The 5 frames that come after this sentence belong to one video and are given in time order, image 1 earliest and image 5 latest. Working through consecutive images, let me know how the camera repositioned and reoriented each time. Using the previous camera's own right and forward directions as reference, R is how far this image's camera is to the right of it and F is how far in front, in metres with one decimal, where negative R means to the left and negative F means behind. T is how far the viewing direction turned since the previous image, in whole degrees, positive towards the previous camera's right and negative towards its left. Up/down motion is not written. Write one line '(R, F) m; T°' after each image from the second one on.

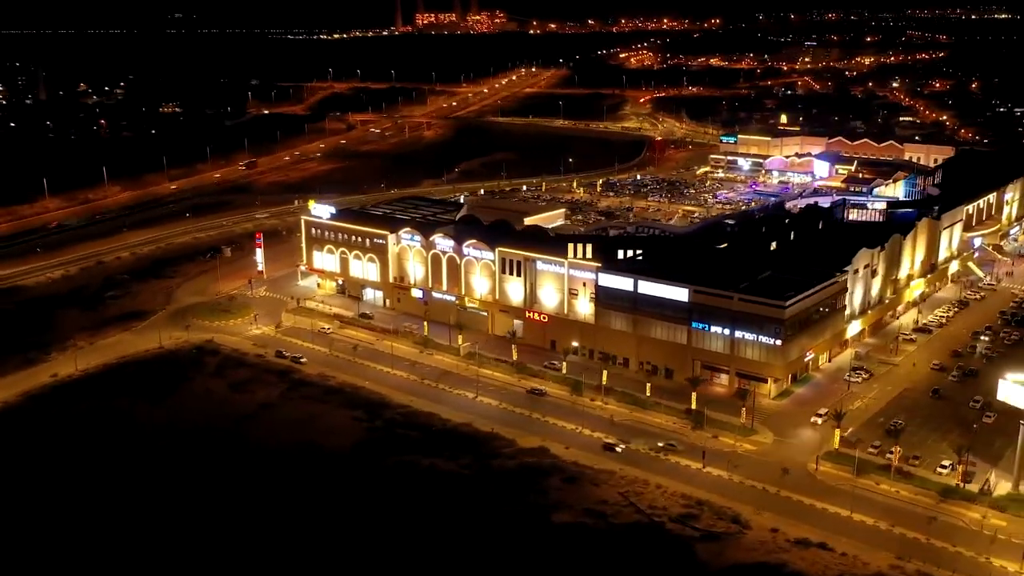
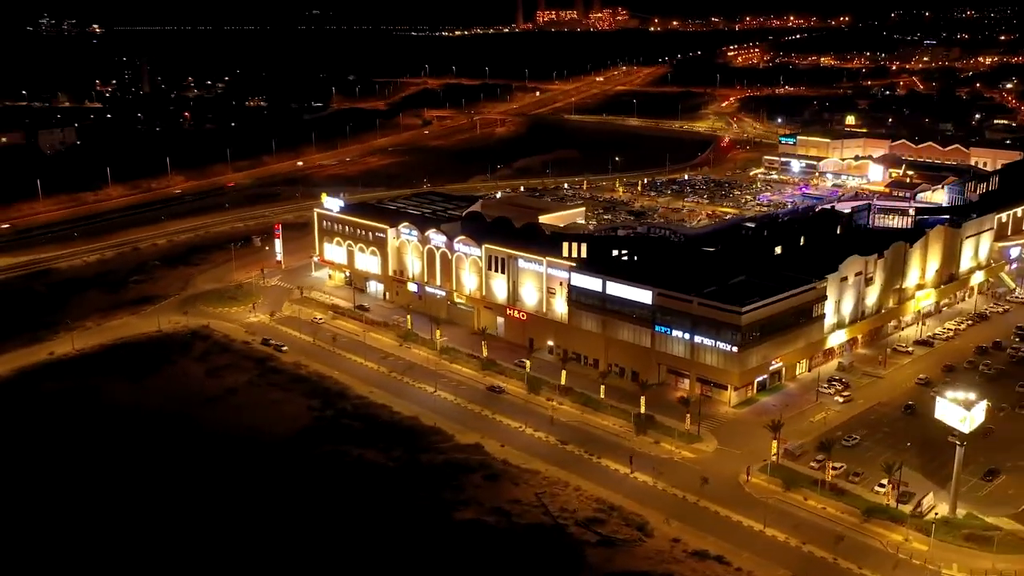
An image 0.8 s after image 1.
(+6.2, +0.3) m; -7°
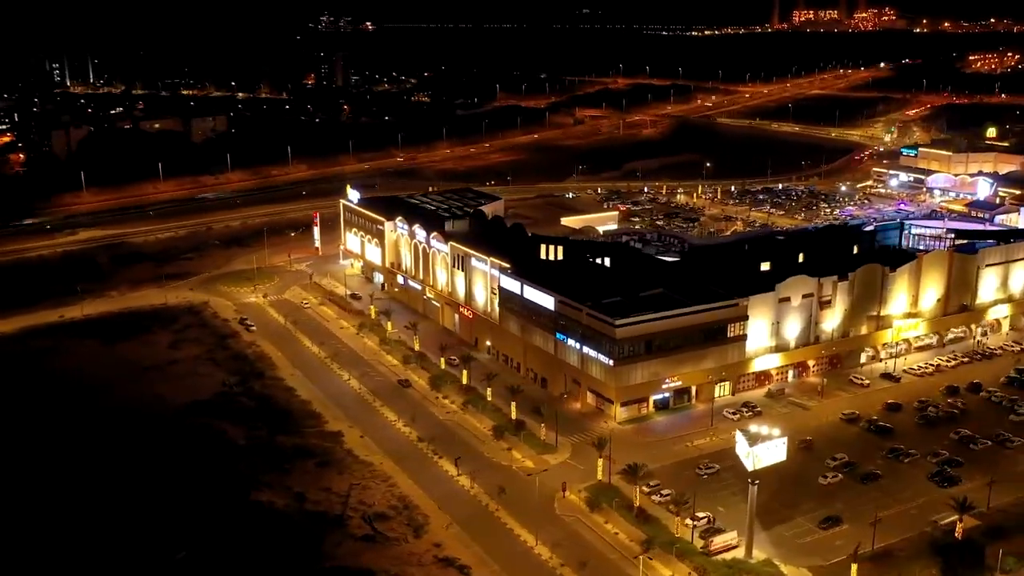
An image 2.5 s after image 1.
(+13.2, +1.5) m; -14°
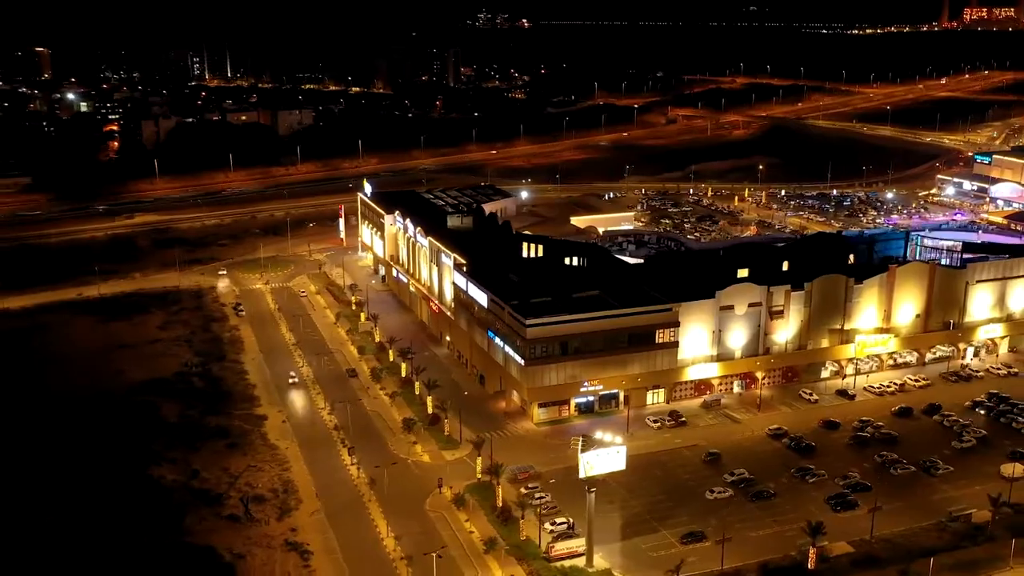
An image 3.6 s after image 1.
(+8.3, +0.5) m; -9°
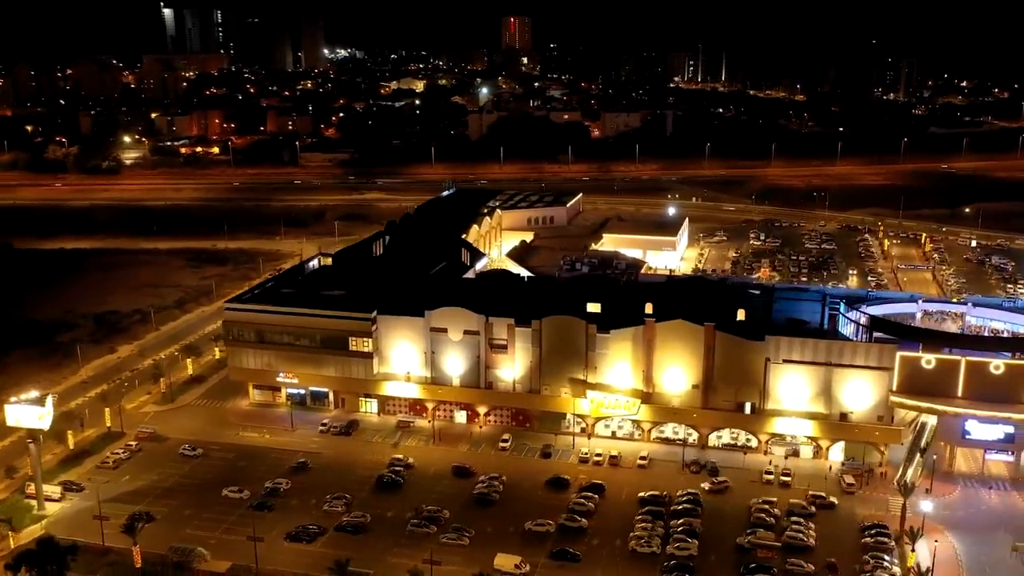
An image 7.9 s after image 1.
(+30.1, +9.4) m; -34°
